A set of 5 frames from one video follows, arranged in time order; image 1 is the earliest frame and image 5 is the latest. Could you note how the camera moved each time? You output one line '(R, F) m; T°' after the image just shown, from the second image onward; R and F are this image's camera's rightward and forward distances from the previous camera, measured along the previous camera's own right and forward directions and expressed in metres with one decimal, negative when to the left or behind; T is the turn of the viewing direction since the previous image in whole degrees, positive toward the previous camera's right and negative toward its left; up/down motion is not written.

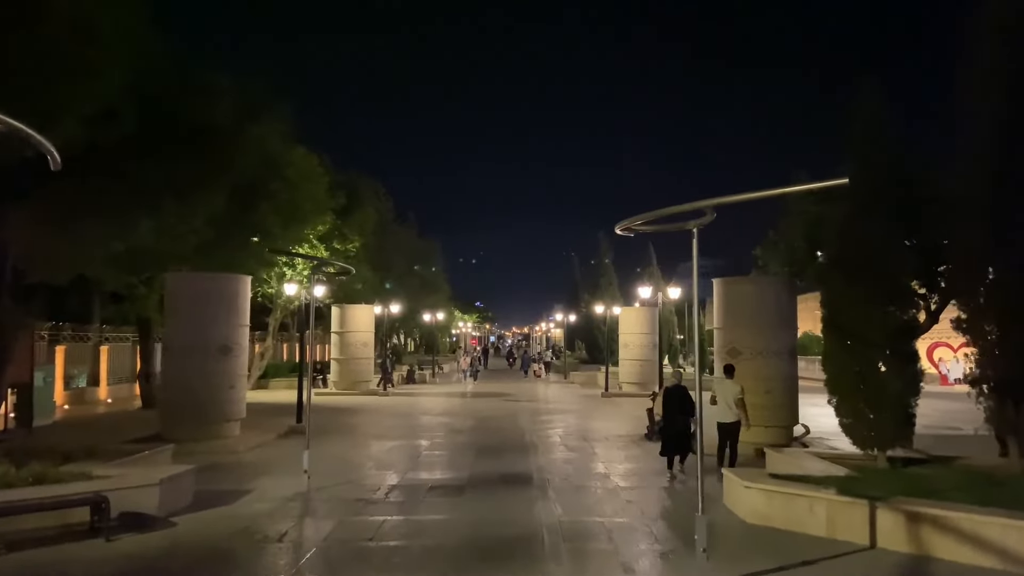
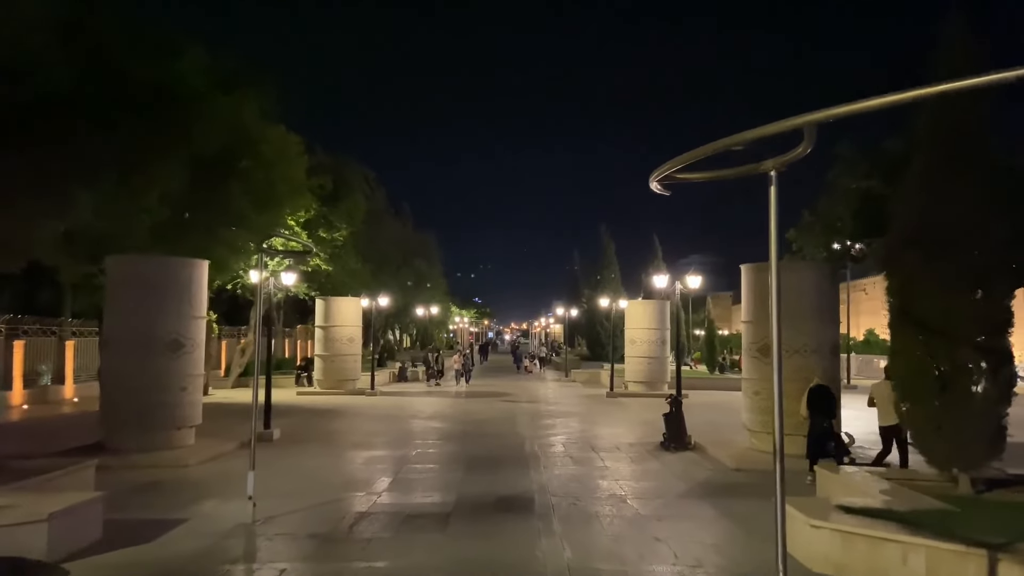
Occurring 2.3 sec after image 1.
(0.0, +2.3) m; 0°
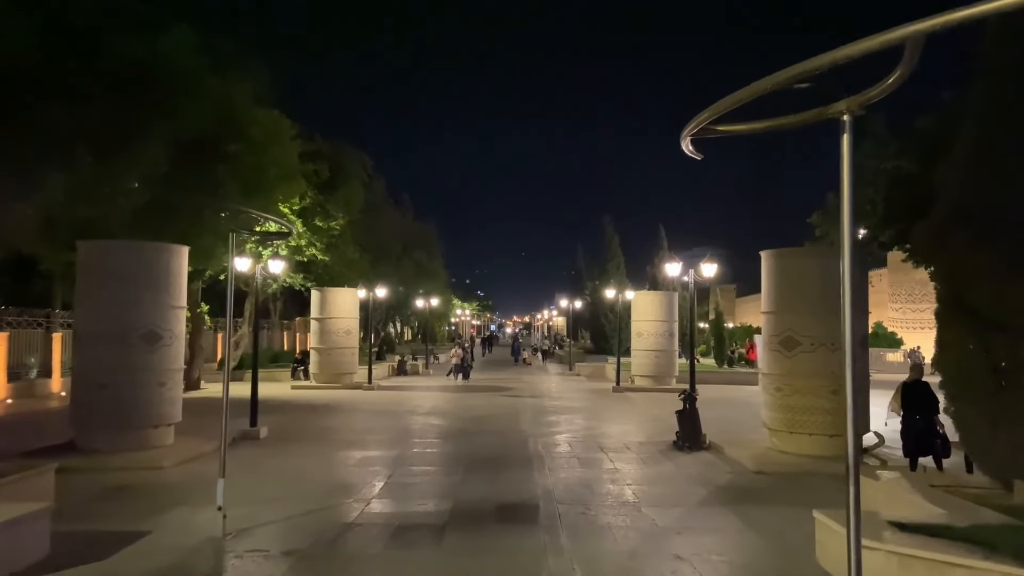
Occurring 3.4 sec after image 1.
(0.0, +1.0) m; 0°
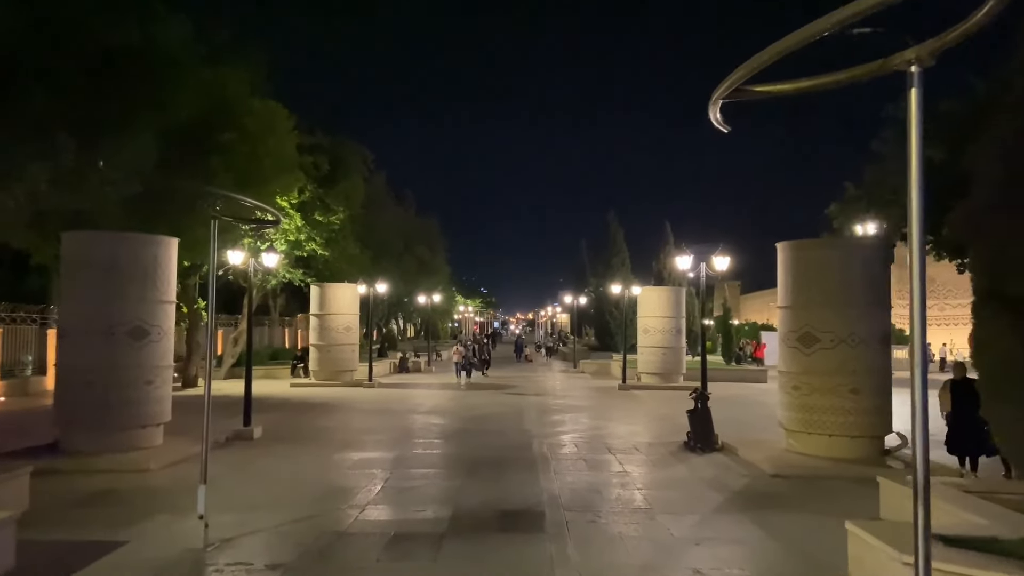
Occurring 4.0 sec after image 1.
(0.0, +0.6) m; 0°
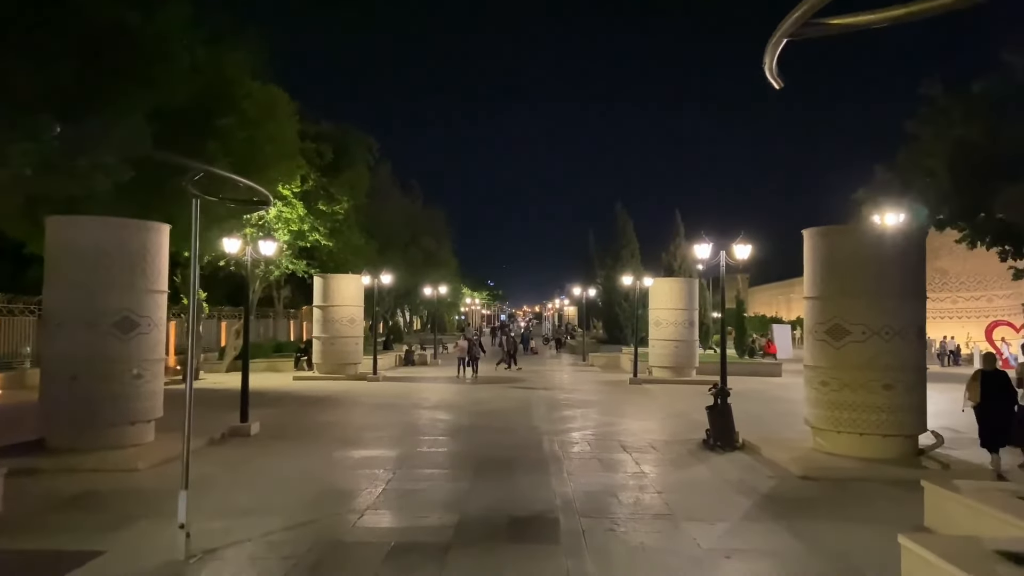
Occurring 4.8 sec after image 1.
(0.0, +0.7) m; 0°
